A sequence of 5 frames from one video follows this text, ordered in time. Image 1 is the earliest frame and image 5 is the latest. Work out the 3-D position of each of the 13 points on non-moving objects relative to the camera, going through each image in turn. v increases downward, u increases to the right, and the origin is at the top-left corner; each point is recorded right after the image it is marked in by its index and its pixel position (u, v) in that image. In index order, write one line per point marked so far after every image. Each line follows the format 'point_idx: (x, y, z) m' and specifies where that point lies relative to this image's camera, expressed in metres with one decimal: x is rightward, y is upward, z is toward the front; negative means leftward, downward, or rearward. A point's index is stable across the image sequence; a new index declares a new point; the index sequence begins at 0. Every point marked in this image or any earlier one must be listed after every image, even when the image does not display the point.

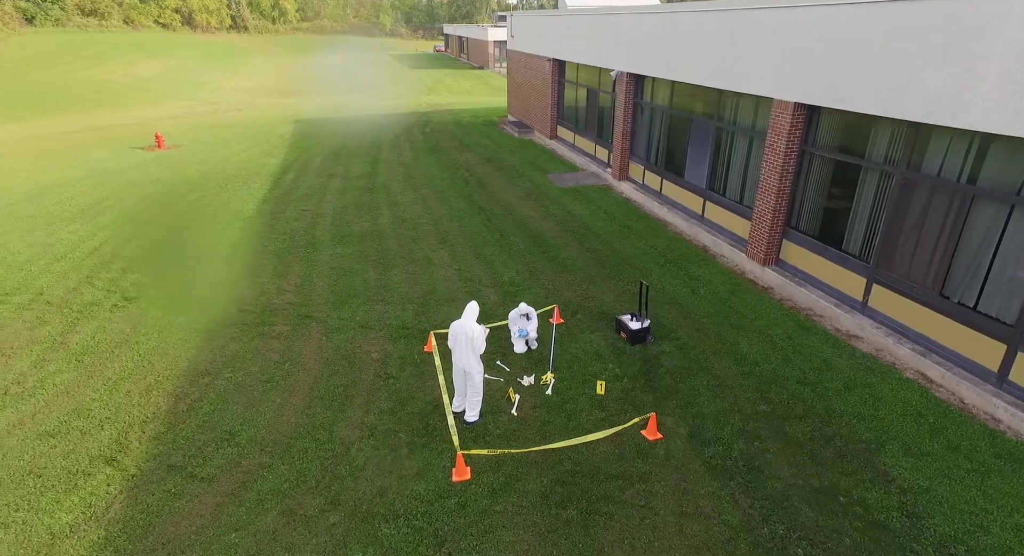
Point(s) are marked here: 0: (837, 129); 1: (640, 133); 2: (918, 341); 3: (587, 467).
0: (+5.5, +2.5, +9.1) m
1: (+4.0, +4.5, +16.8) m
2: (+5.9, -0.9, +7.8) m
3: (+0.8, -2.0, +5.6) m
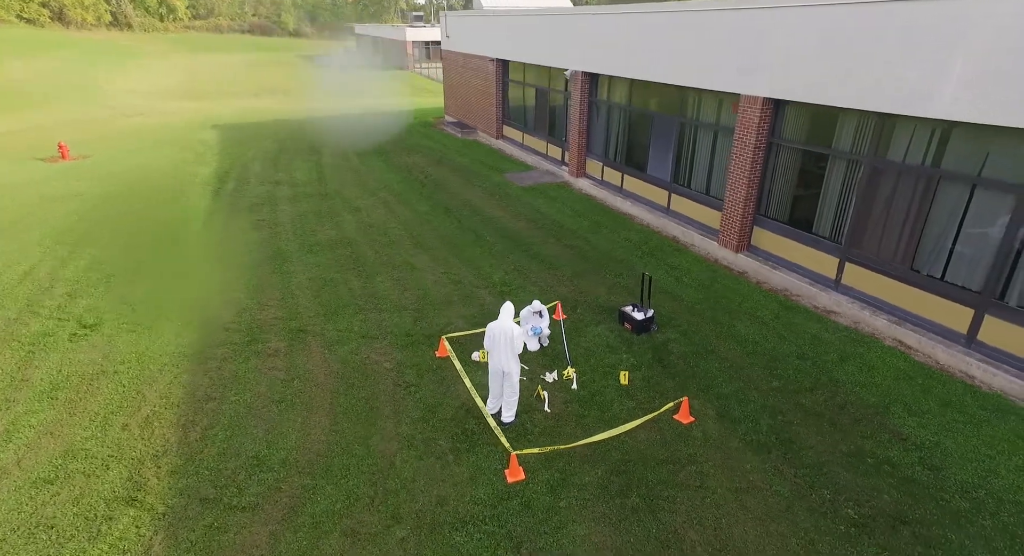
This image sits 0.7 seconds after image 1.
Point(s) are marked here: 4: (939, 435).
0: (+5.3, +2.8, +9.8) m
1: (+2.7, +4.7, +17.2) m
2: (+6.1, -0.5, +8.6) m
3: (+1.3, -1.9, +5.7) m
4: (+4.8, -1.8, +6.0) m
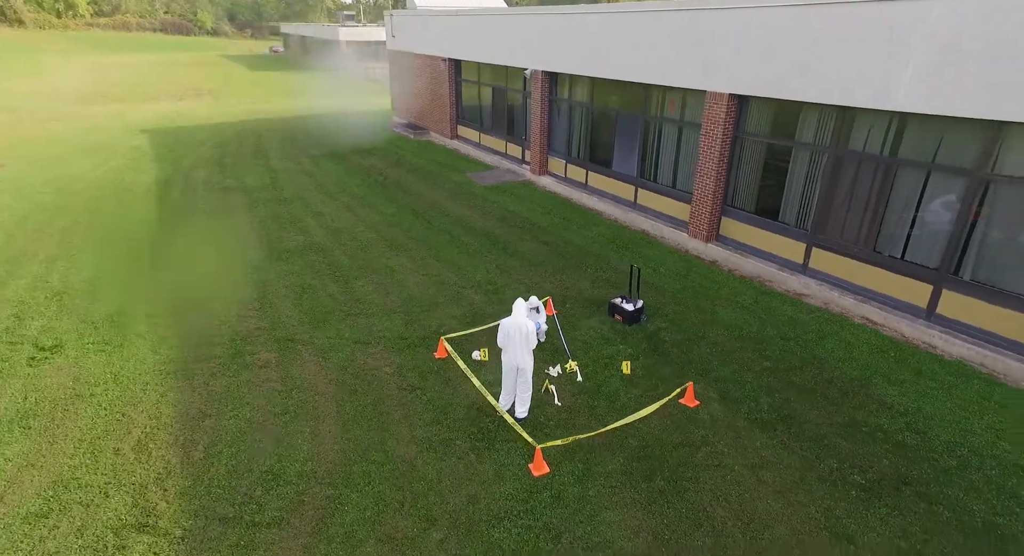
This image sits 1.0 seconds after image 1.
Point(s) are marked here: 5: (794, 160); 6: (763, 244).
0: (+4.9, +3.1, +10.3) m
1: (+1.5, +4.9, +17.5) m
2: (+5.9, -0.2, +9.2) m
3: (+1.5, -1.8, +5.9) m
4: (+5.0, -1.5, +6.6) m
5: (+5.3, +2.2, +10.0) m
6: (+5.1, +0.7, +10.8) m
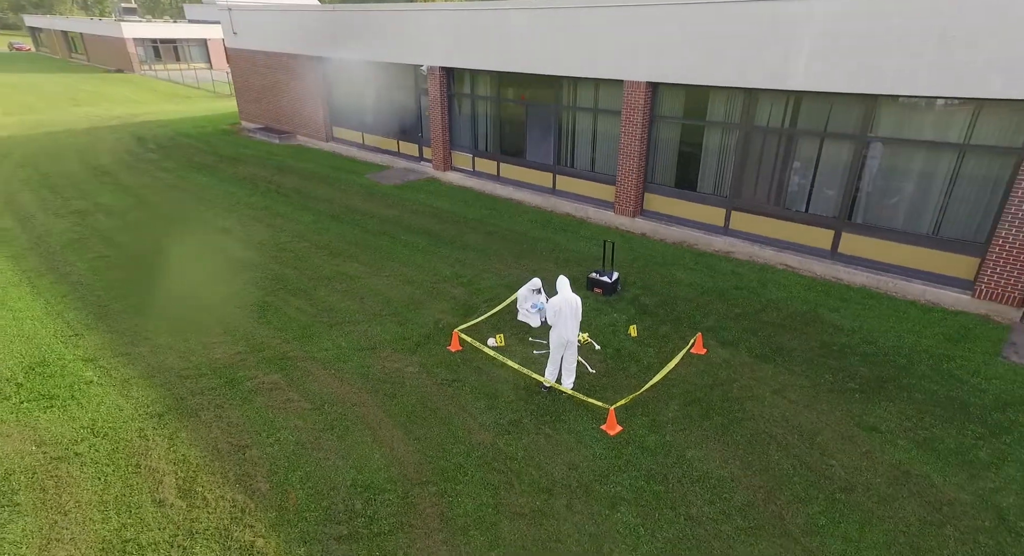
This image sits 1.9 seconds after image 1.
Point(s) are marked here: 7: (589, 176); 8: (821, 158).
0: (+3.7, +3.8, +11.8) m
1: (-1.7, +5.1, +17.7) m
2: (+5.3, +0.7, +11.0) m
3: (+2.2, -1.3, +6.7) m
4: (+5.3, -0.7, +8.2) m
5: (+4.2, +3.0, +11.6) m
6: (+4.0, +1.5, +12.3) m
7: (+2.0, +2.7, +14.3) m
8: (+5.8, +2.2, +10.1) m
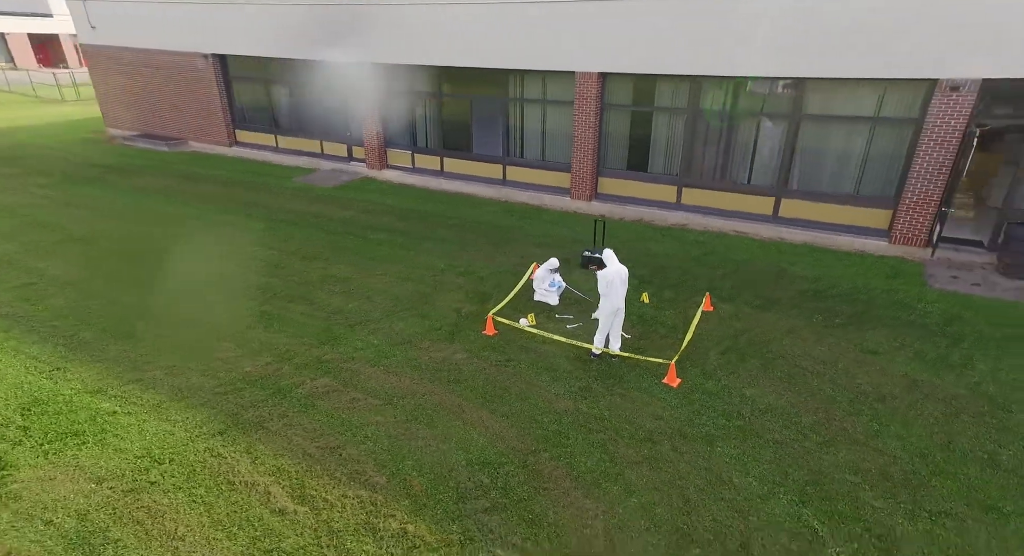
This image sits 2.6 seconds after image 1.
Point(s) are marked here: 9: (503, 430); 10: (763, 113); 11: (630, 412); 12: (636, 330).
0: (+2.8, +4.4, +12.8) m
1: (-3.7, +5.2, +17.5) m
2: (+4.9, +1.4, +12.4) m
3: (+2.9, -0.9, +7.6) m
4: (+5.5, +0.1, +9.7) m
5: (+3.5, +3.6, +12.7) m
6: (+3.2, +2.1, +13.4) m
7: (+0.8, +3.2, +15.0) m
8: (+5.4, +3.0, +11.6) m
9: (-0.1, -1.7, +5.9) m
10: (+5.4, +3.4, +11.4) m
11: (+1.4, -1.5, +6.2) m
12: (+1.8, -0.8, +8.0) m
